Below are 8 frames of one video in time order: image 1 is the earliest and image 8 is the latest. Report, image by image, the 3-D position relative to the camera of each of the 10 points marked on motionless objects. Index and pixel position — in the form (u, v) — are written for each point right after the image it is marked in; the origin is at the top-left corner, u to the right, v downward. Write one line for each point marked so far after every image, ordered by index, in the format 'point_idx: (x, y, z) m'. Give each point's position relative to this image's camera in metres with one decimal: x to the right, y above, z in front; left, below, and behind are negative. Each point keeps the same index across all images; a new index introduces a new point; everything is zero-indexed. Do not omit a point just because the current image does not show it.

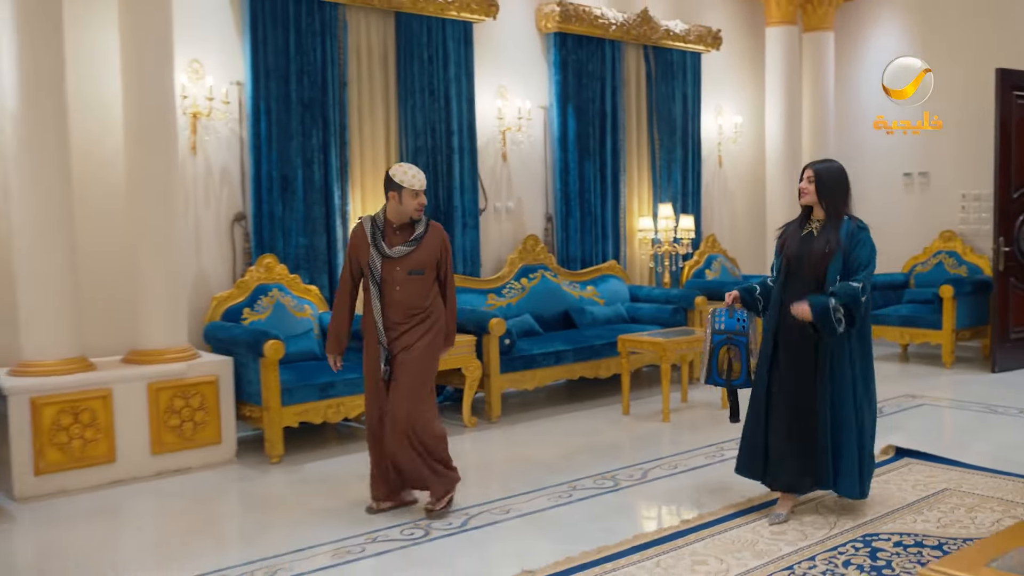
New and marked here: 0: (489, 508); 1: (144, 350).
0: (-0.1, -1.0, +4.7) m
1: (-2.0, -0.3, +5.4) m
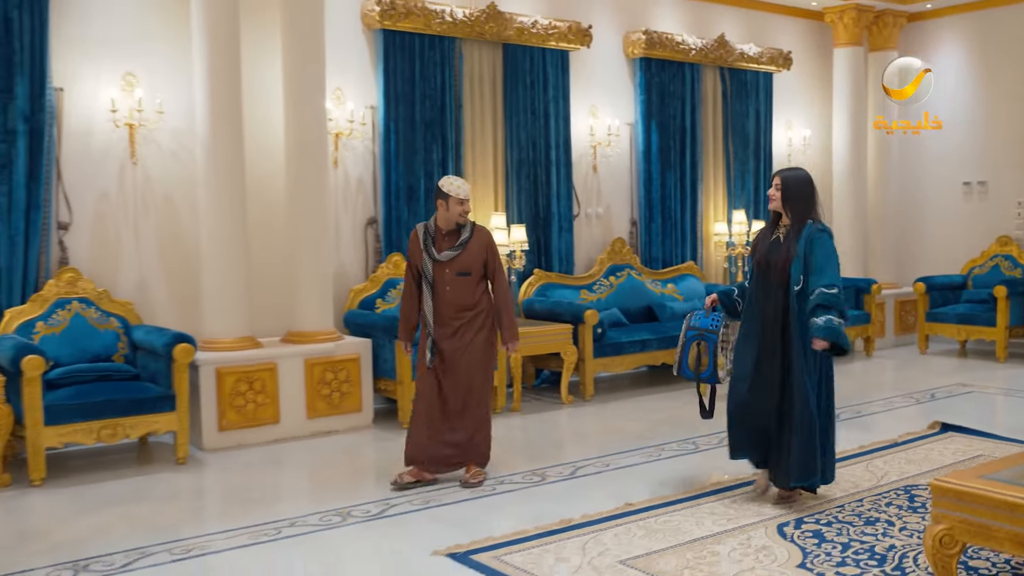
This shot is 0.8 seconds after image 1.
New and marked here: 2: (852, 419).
0: (+0.5, -1.0, +5.7) m
1: (-1.4, -0.3, +6.5) m
2: (+2.4, -0.9, +7.0) m
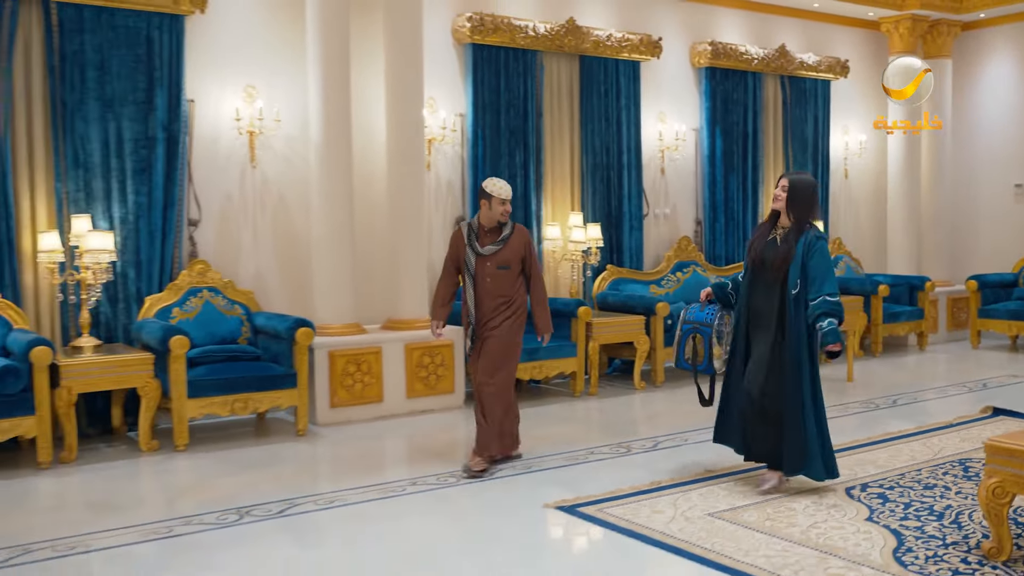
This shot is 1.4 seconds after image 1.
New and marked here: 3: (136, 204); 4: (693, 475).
0: (+1.0, -0.9, +6.2) m
1: (-0.8, -0.2, +7.2) m
2: (+3.0, -0.9, +7.5) m
3: (-2.4, +0.5, +6.5) m
4: (+1.0, -1.0, +5.4) m
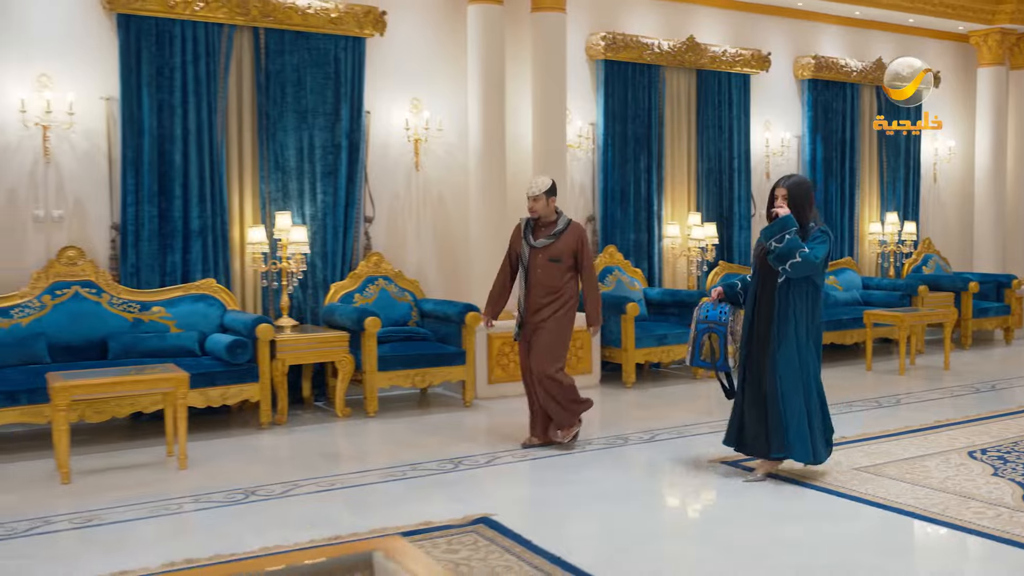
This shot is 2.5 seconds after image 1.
0: (+2.0, -0.9, +7.0) m
1: (+0.2, -0.2, +8.1) m
2: (+4.0, -0.8, +8.2) m
3: (-1.4, +0.6, +7.4) m
4: (+1.9, -0.9, +6.2) m
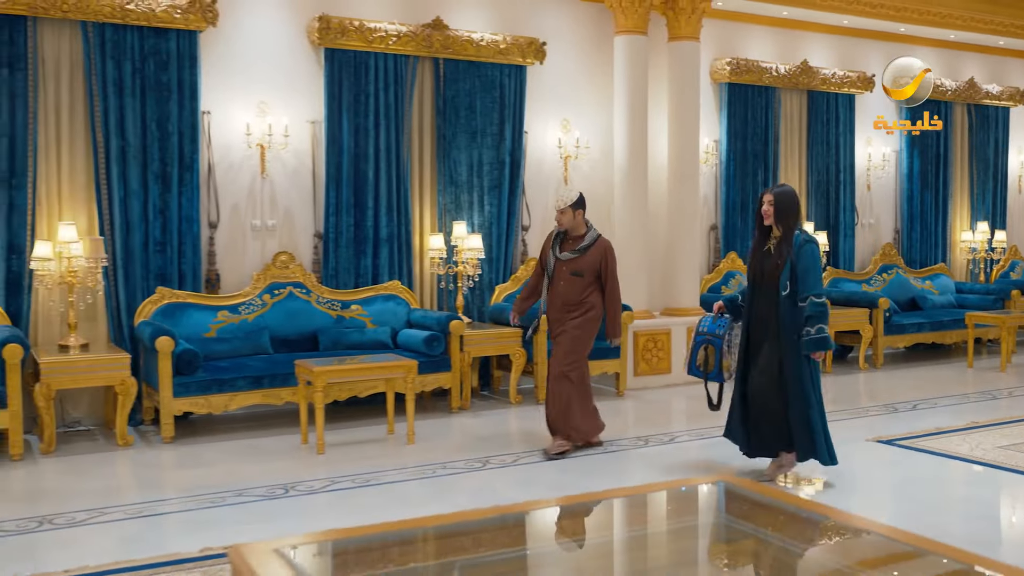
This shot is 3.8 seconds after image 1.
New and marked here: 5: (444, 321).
0: (+3.2, -0.9, +7.8) m
1: (+1.5, -0.2, +8.9) m
2: (+5.2, -0.9, +8.9) m
3: (-0.2, +0.6, +8.3) m
4: (+3.1, -1.0, +7.0) m
5: (-0.5, -0.2, +7.4) m
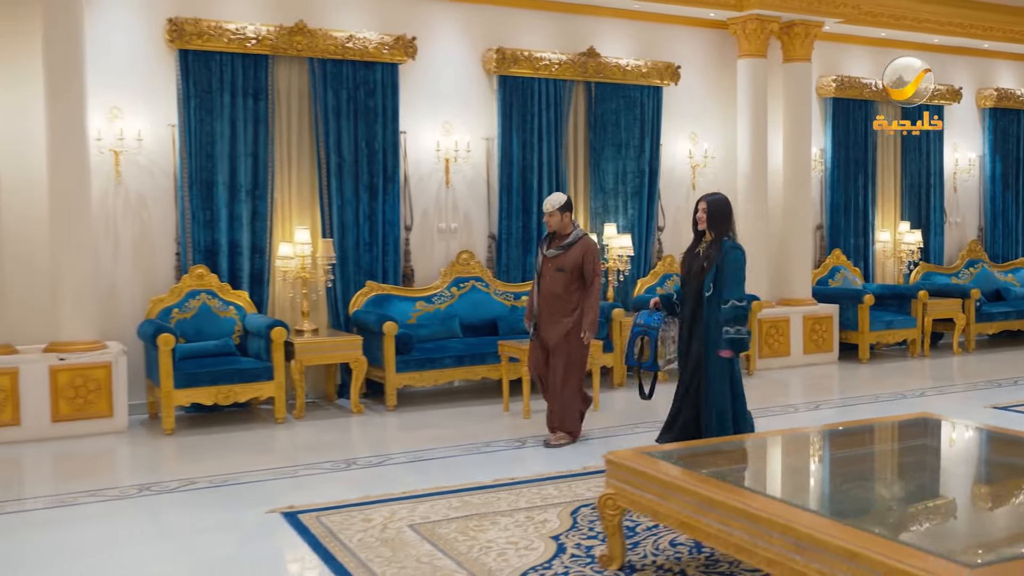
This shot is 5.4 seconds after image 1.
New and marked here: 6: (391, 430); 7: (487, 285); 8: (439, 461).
0: (+4.5, -0.8, +8.9) m
1: (+2.8, -0.1, +10.1) m
2: (+6.6, -0.8, +9.9) m
3: (+1.2, +0.7, +9.5) m
4: (+4.4, -0.9, +8.0) m
5: (+0.8, -0.2, +8.6) m
6: (-0.9, -1.0, +7.4) m
7: (-0.2, 0.0, +8.8) m
8: (-0.4, -1.1, +6.1) m
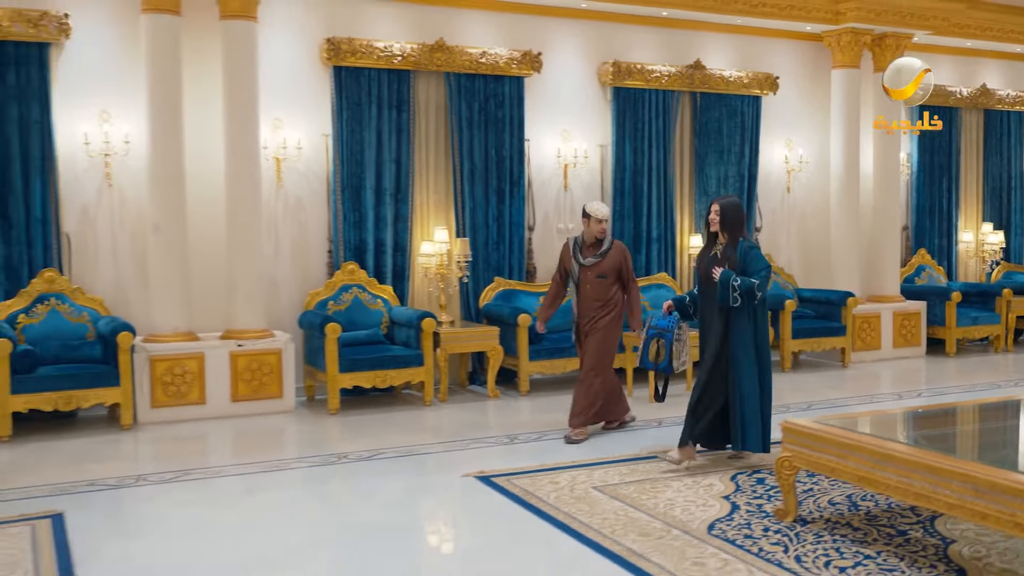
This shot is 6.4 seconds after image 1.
0: (+5.6, -0.8, +9.4) m
1: (+3.9, -0.1, +10.6) m
2: (+7.7, -0.8, +10.4) m
3: (+2.3, +0.7, +10.2) m
4: (+5.4, -0.9, +8.6) m
5: (+1.9, -0.1, +9.2) m
6: (+0.1, -1.0, +8.1) m
7: (+0.8, +0.1, +9.5) m
8: (+0.5, -1.0, +6.8) m
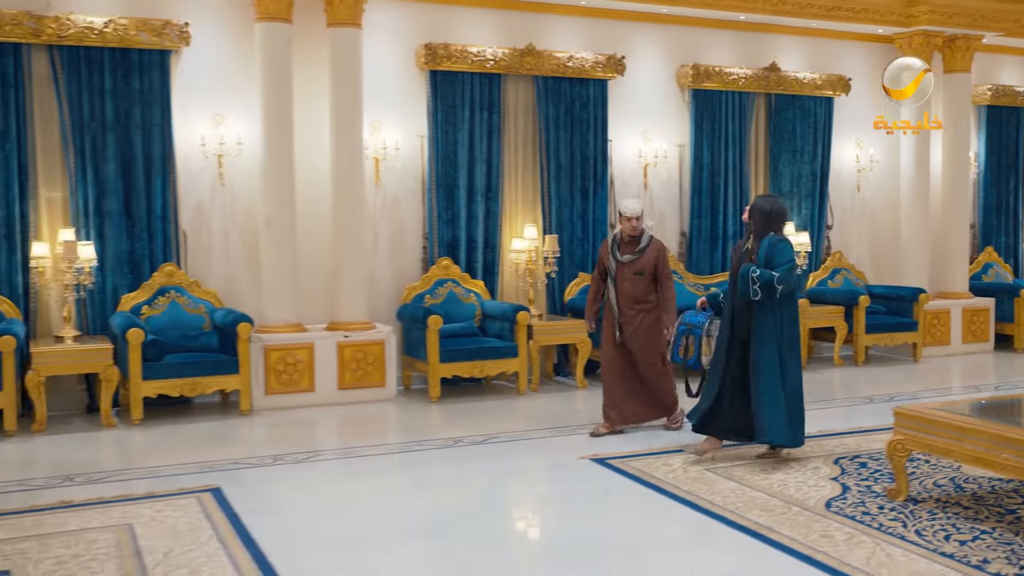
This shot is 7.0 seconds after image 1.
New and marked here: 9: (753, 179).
0: (+6.4, -0.8, +9.6) m
1: (+4.8, 0.0, +10.9) m
2: (+8.5, -0.7, +10.5) m
3: (+3.1, +0.7, +10.4) m
4: (+6.2, -0.8, +8.7) m
5: (+2.6, -0.1, +9.5) m
6: (+0.9, -1.0, +8.4) m
7: (+1.6, +0.1, +9.8) m
8: (+1.2, -1.0, +7.2) m
9: (+2.4, +1.1, +10.2) m
